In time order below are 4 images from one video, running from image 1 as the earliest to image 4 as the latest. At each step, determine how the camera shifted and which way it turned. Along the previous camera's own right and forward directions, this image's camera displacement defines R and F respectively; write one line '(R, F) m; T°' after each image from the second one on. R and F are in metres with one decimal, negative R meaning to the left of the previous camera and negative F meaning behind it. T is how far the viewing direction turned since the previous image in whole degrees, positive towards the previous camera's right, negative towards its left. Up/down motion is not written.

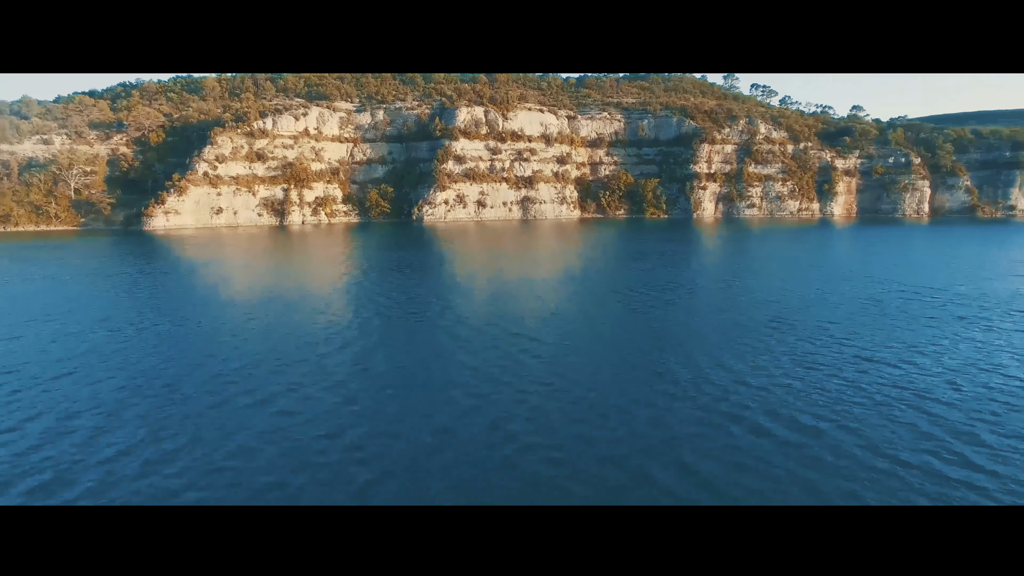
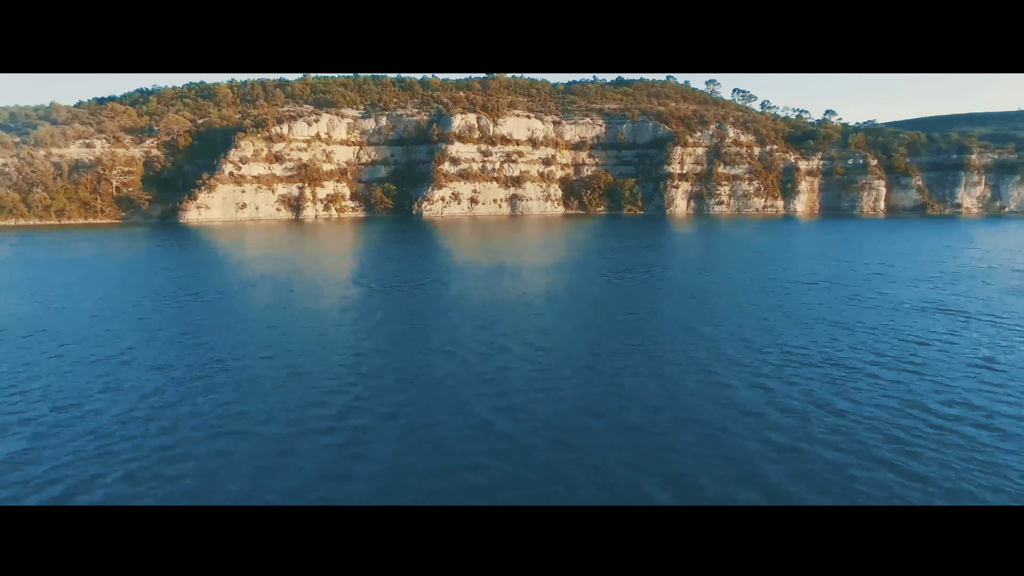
(-0.5, -5.1) m; +2°
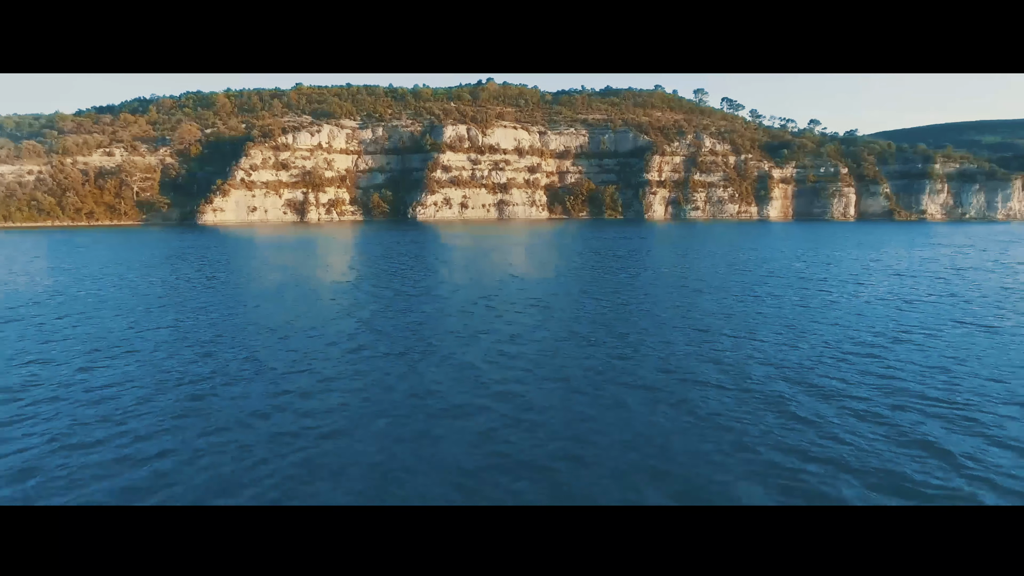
(+0.4, -4.1) m; +1°
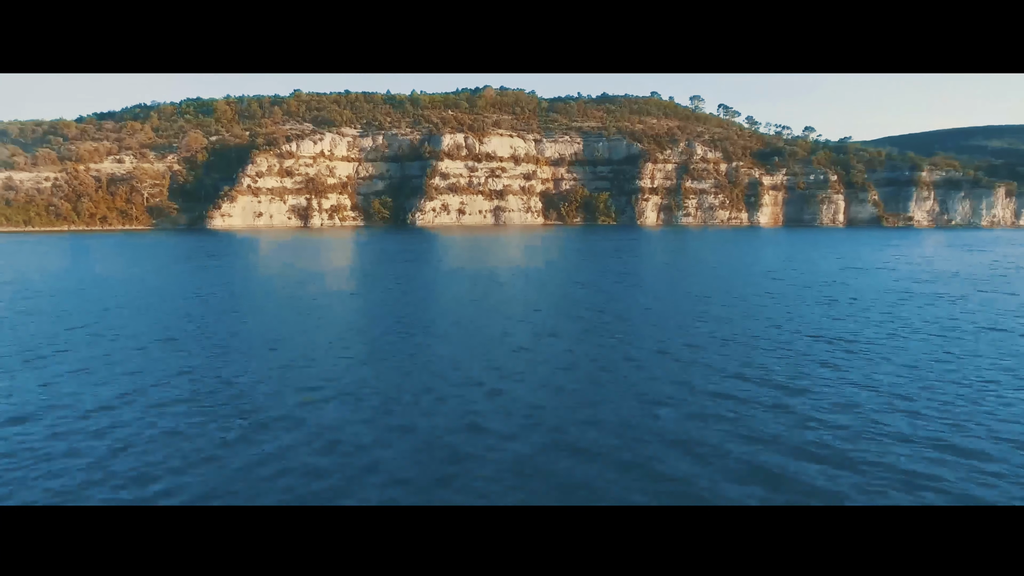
(+0.1, -1.8) m; 0°
